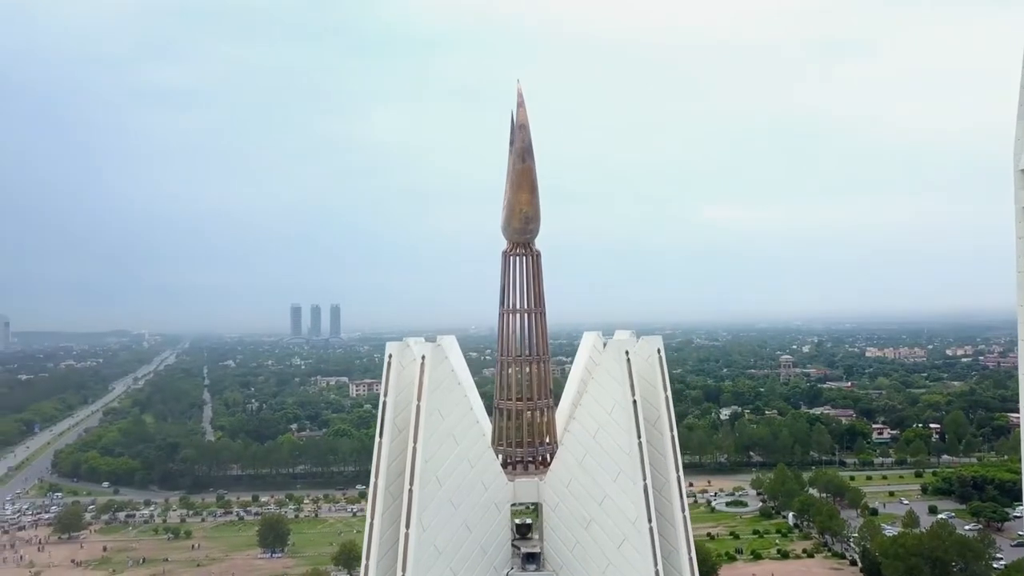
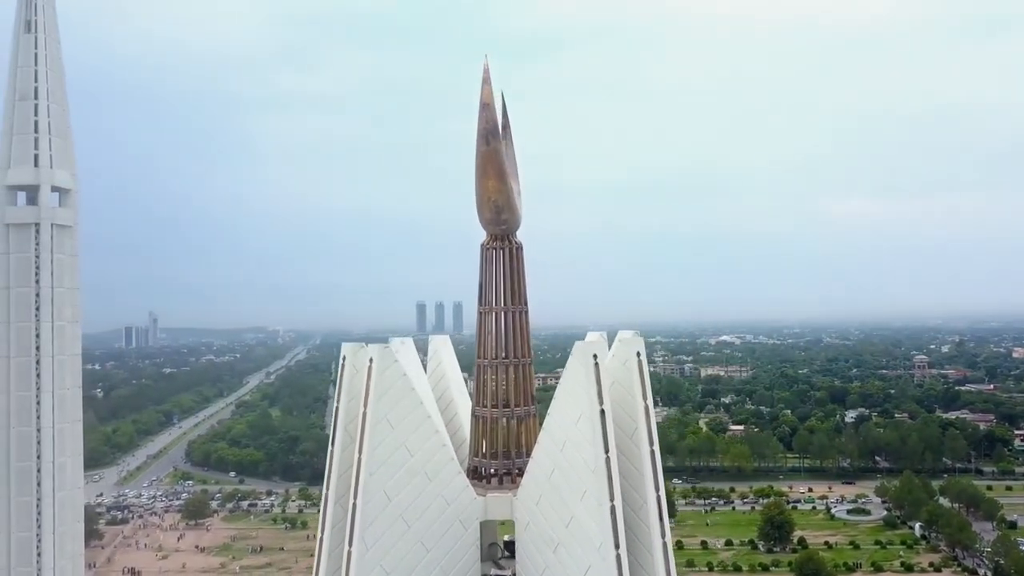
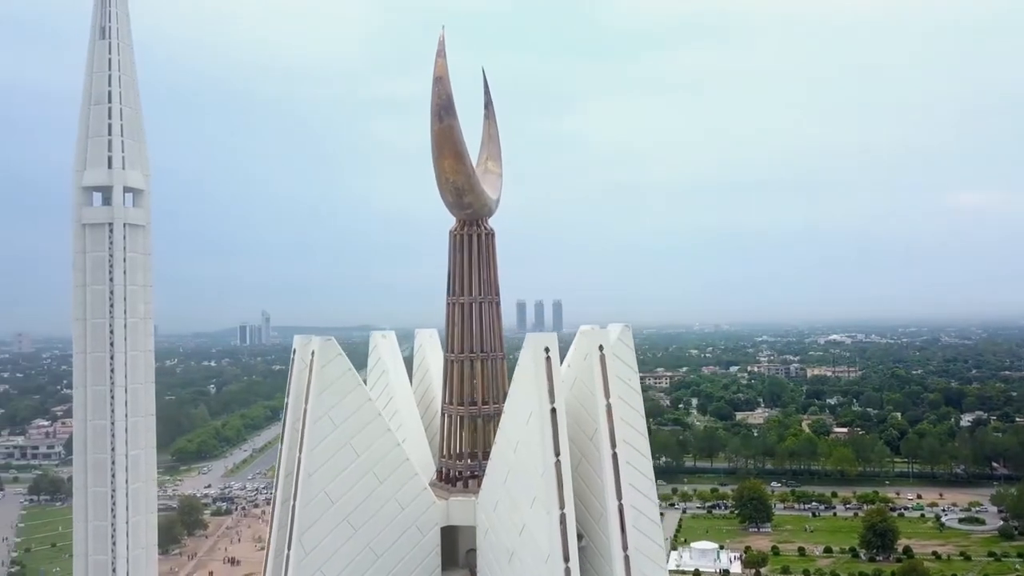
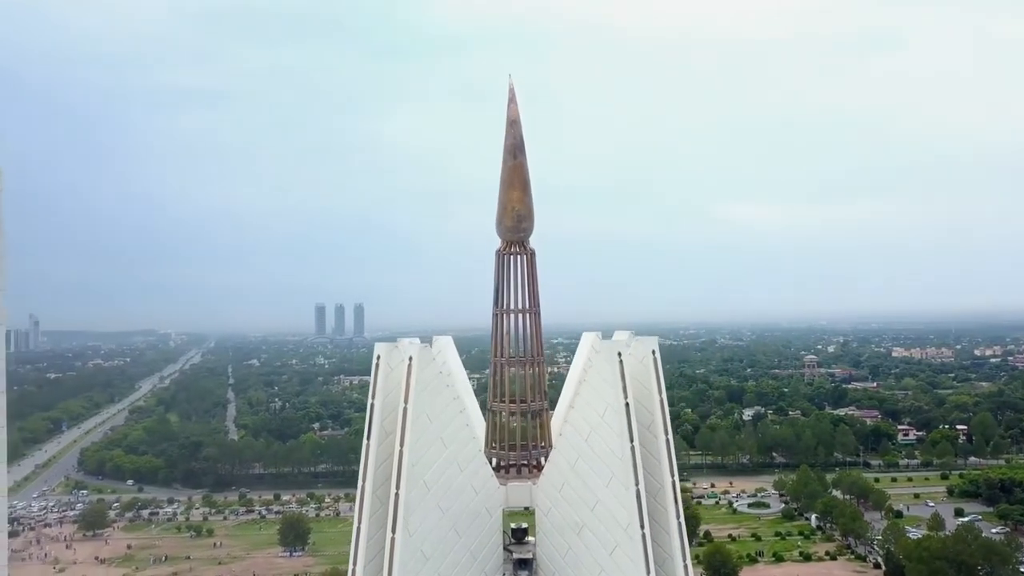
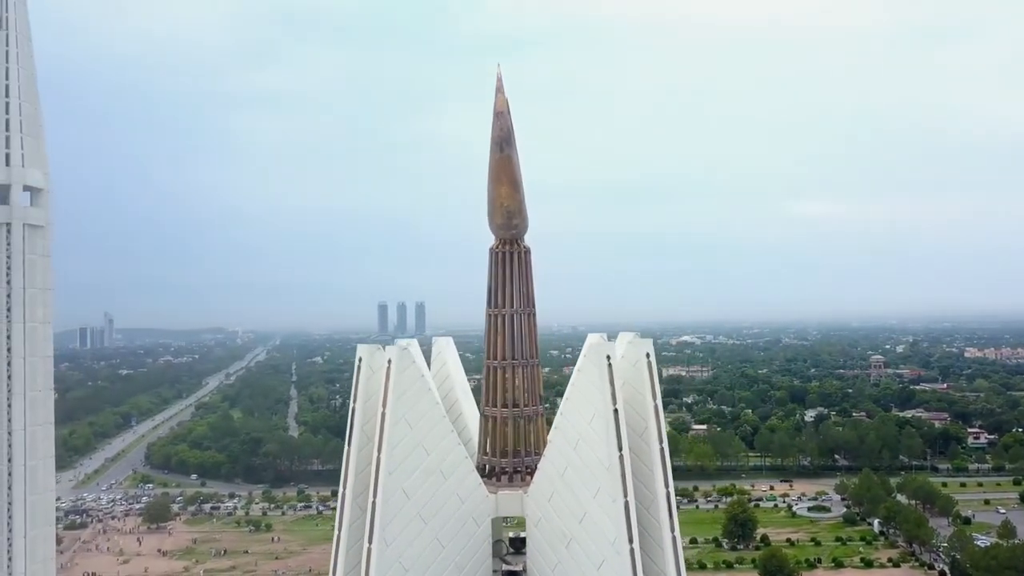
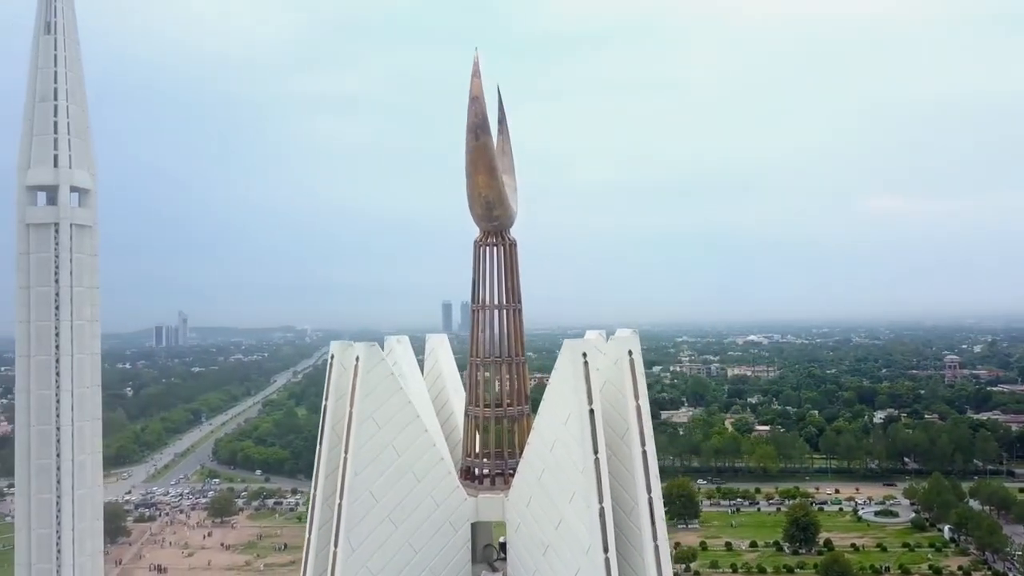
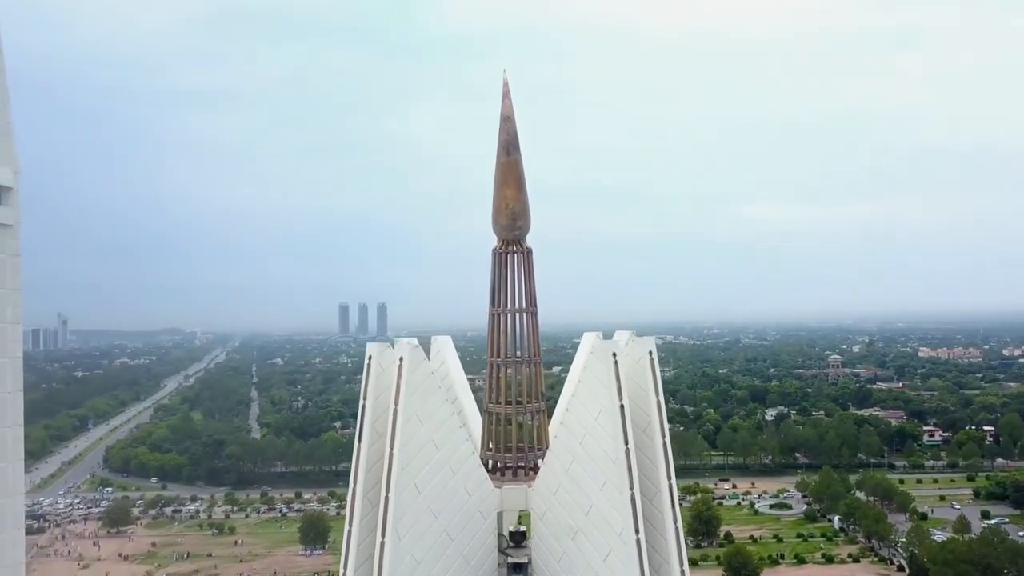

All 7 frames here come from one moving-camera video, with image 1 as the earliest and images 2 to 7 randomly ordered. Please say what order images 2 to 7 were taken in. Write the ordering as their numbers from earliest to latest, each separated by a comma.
4, 7, 5, 2, 6, 3
